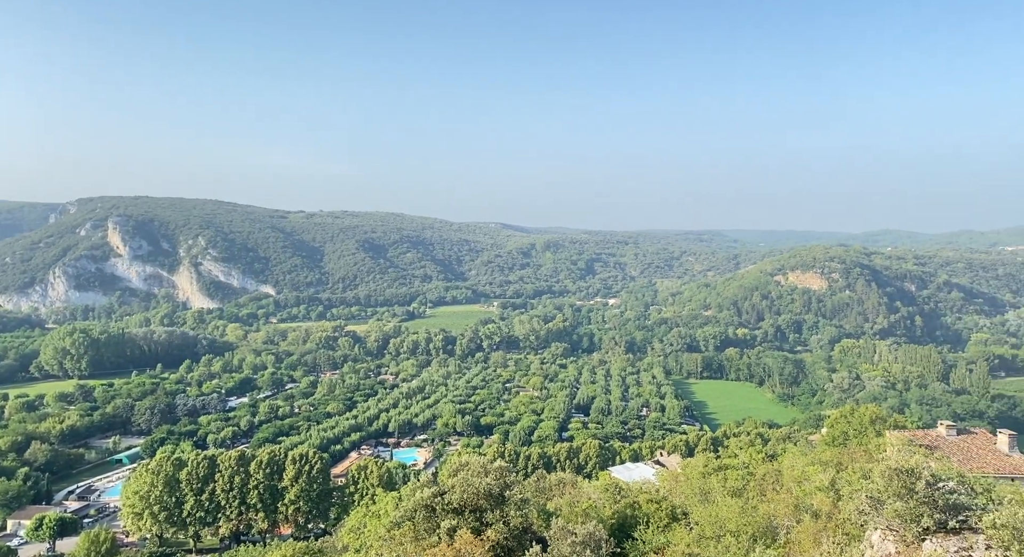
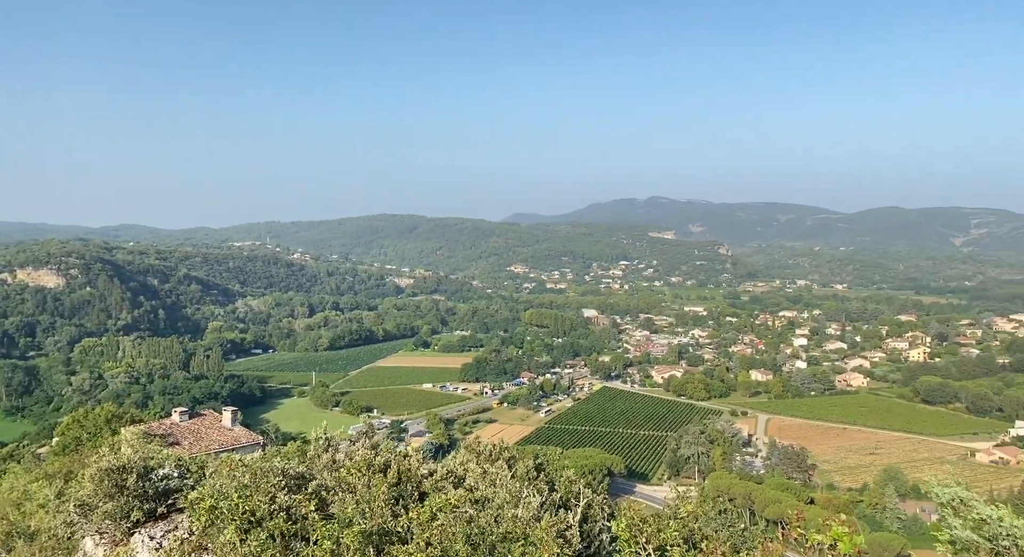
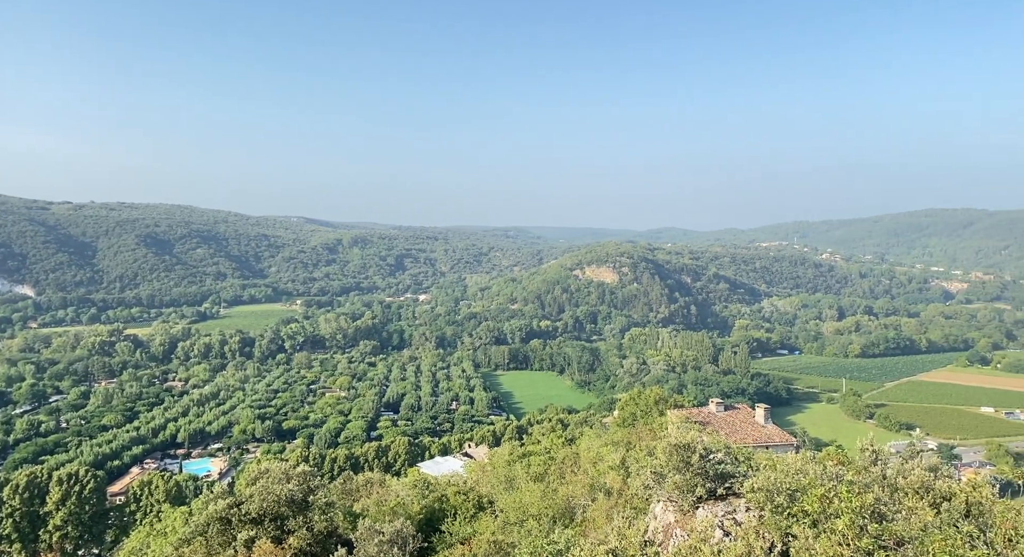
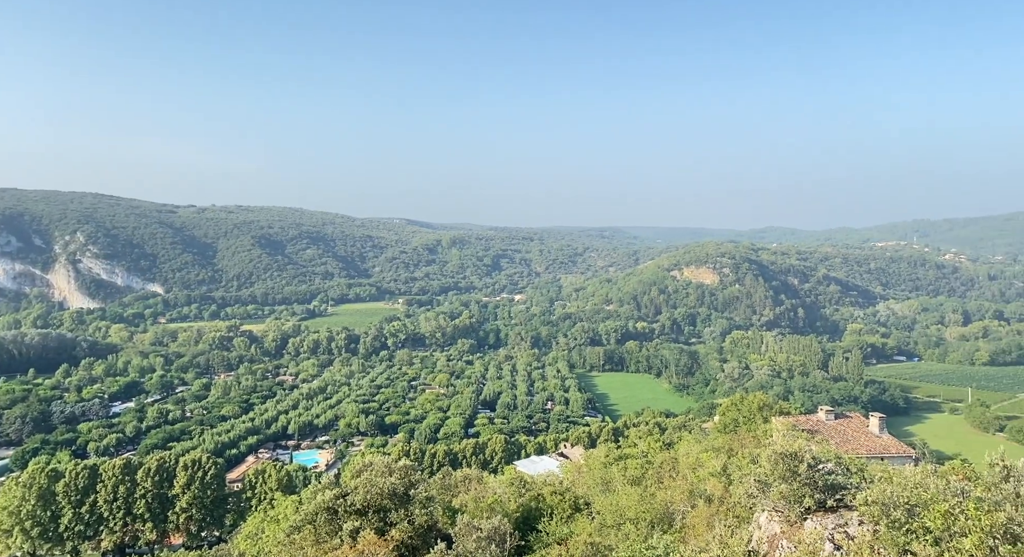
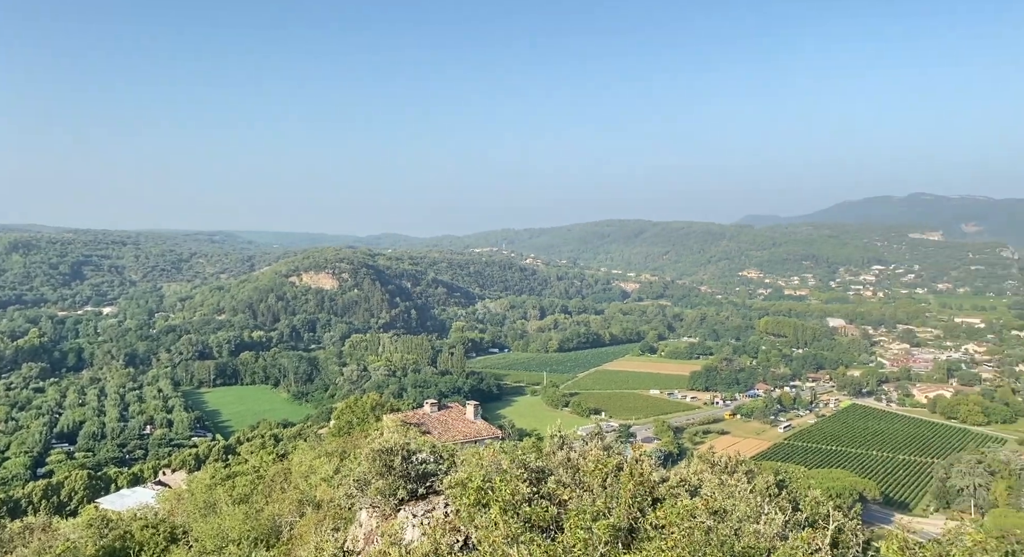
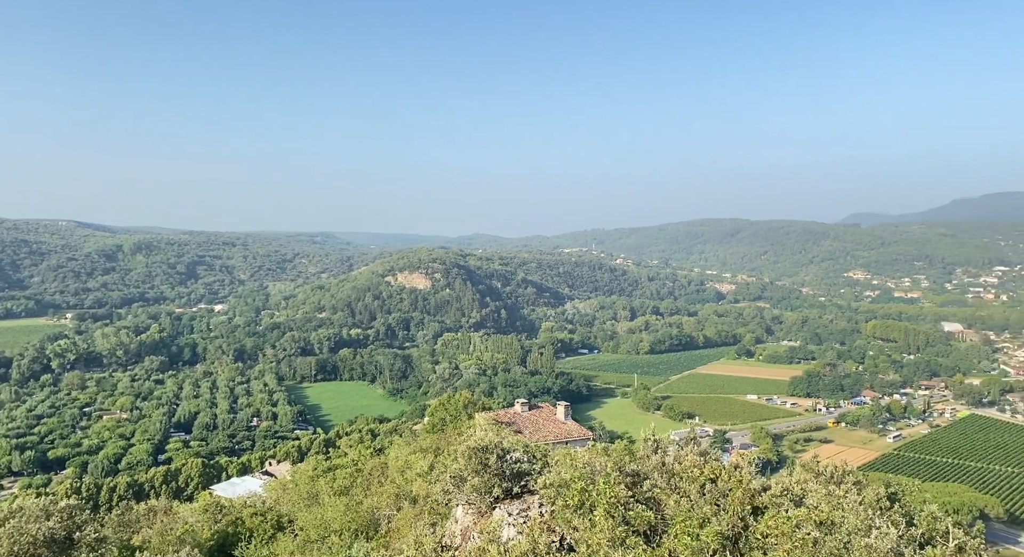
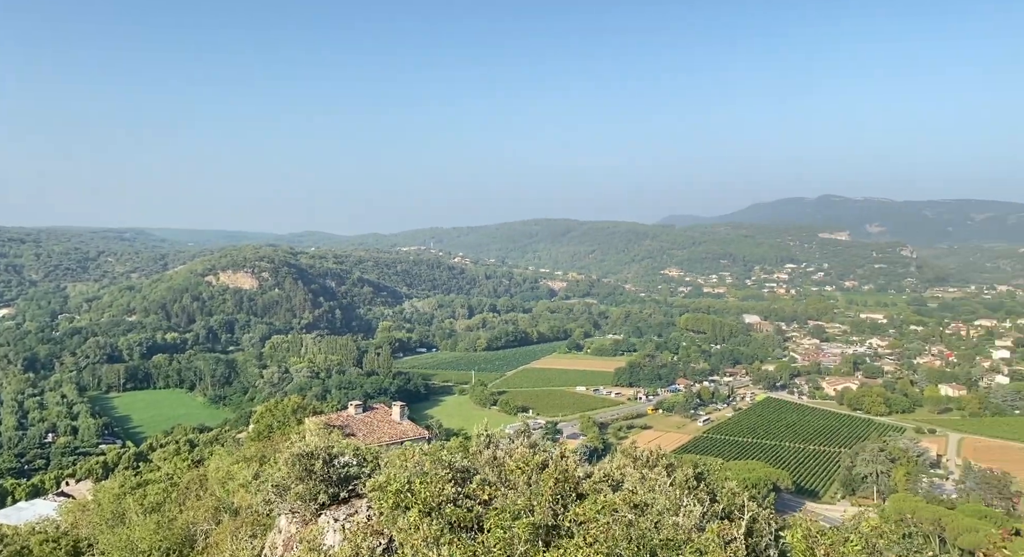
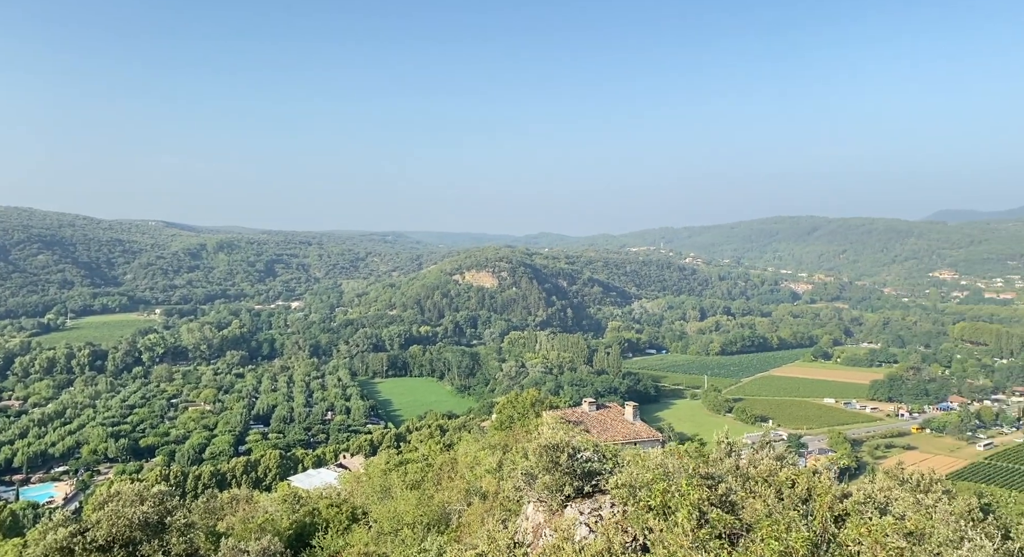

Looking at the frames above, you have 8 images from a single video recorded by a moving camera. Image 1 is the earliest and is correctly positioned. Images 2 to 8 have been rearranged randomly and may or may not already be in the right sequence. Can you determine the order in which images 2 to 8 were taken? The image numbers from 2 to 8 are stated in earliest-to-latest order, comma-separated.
4, 3, 8, 6, 5, 7, 2
